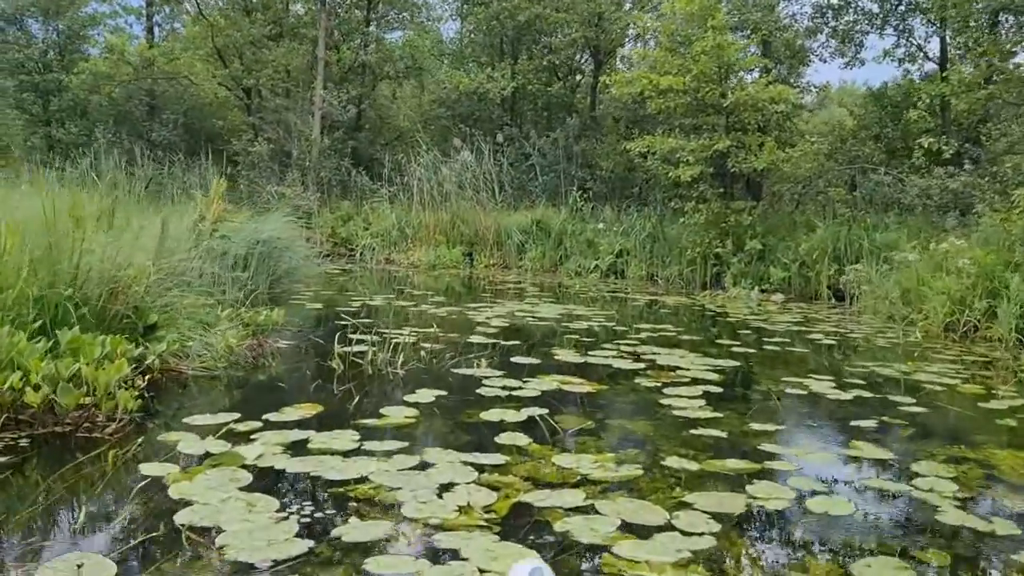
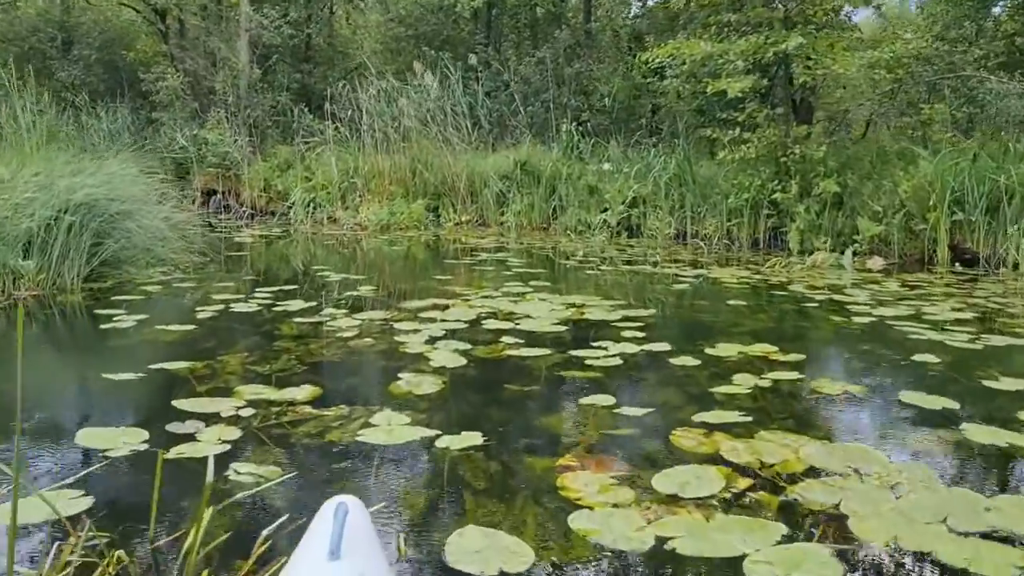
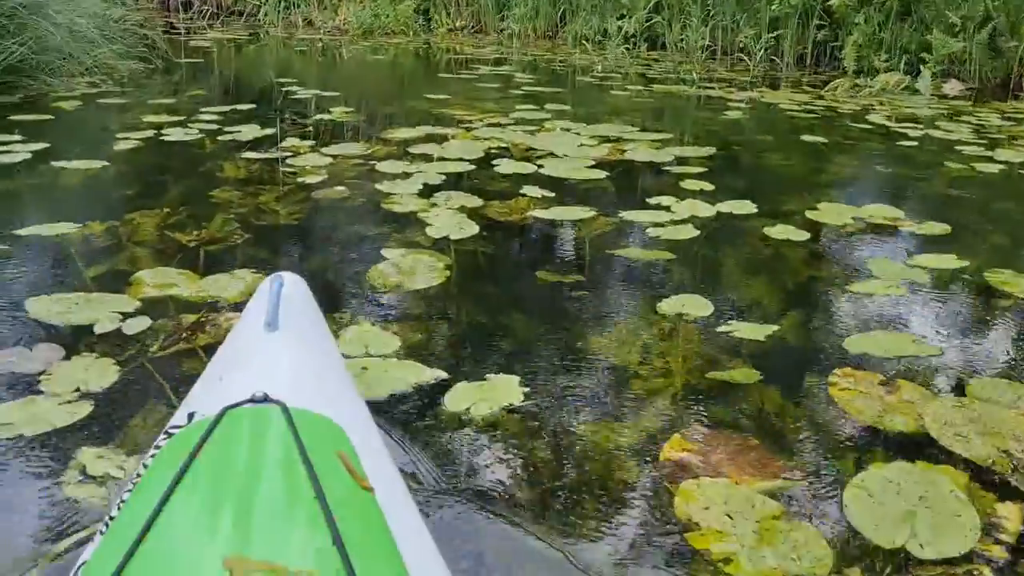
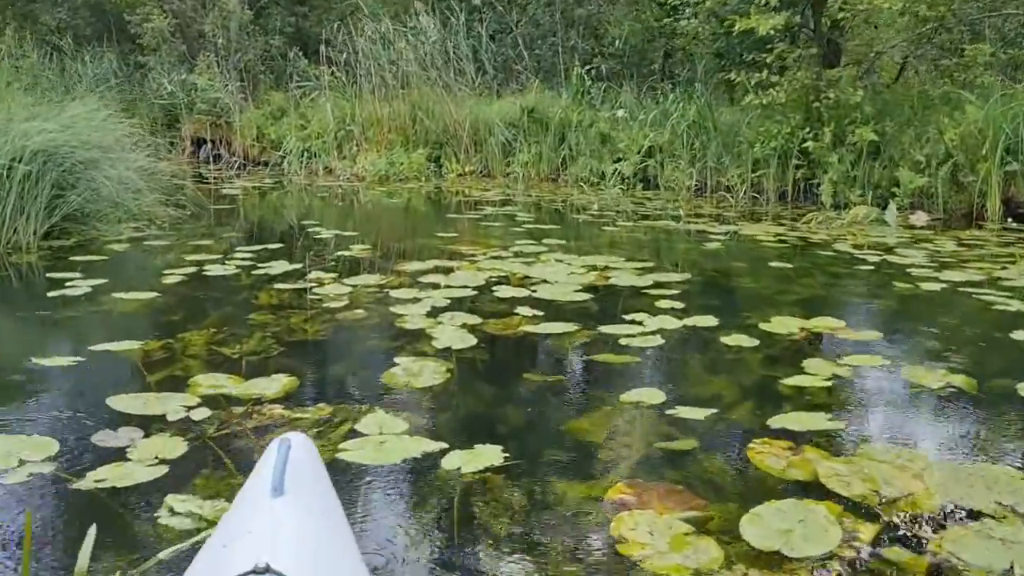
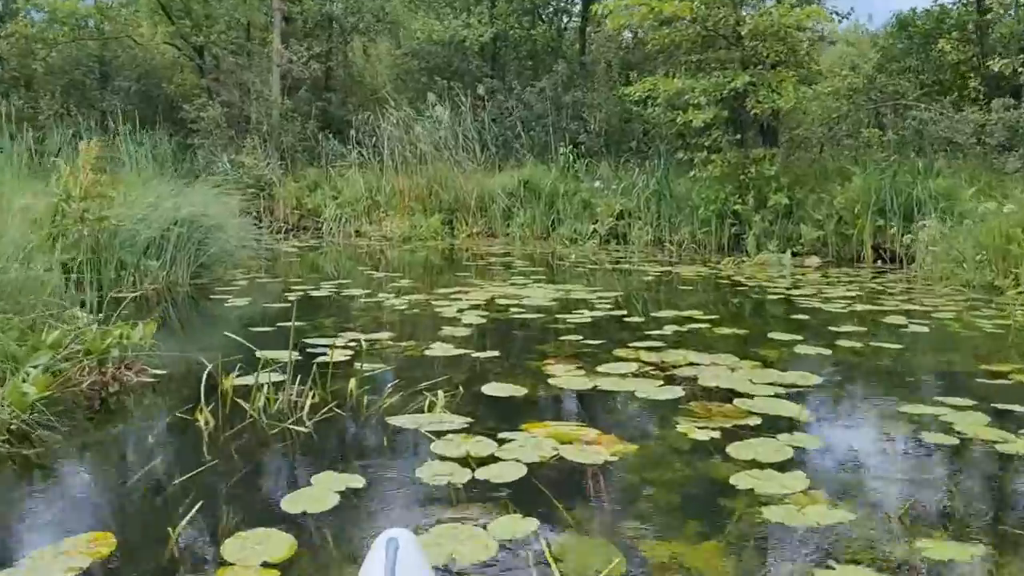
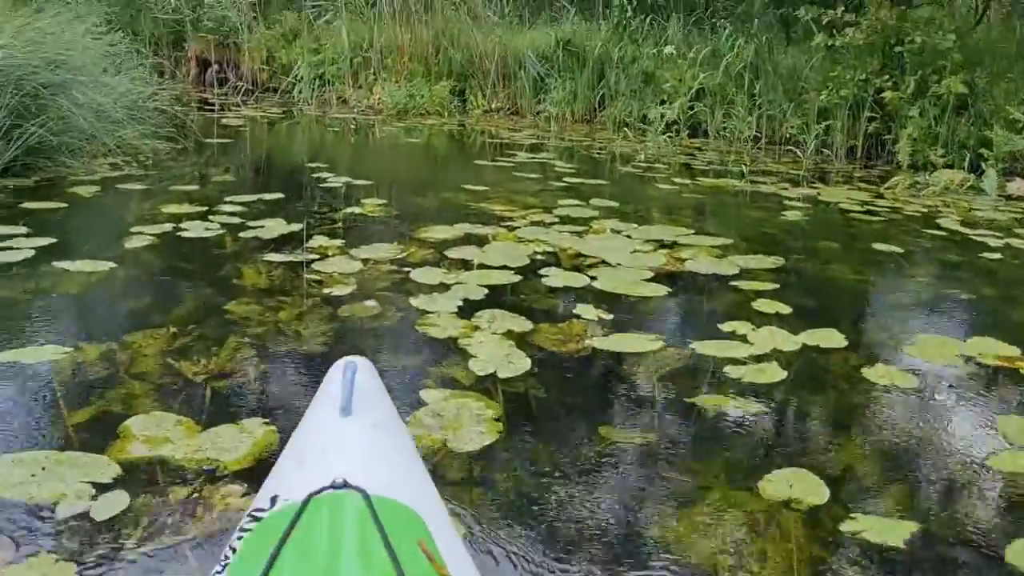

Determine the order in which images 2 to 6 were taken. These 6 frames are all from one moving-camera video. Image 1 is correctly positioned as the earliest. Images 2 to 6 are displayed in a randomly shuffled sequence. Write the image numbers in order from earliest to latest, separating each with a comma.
5, 2, 4, 3, 6
